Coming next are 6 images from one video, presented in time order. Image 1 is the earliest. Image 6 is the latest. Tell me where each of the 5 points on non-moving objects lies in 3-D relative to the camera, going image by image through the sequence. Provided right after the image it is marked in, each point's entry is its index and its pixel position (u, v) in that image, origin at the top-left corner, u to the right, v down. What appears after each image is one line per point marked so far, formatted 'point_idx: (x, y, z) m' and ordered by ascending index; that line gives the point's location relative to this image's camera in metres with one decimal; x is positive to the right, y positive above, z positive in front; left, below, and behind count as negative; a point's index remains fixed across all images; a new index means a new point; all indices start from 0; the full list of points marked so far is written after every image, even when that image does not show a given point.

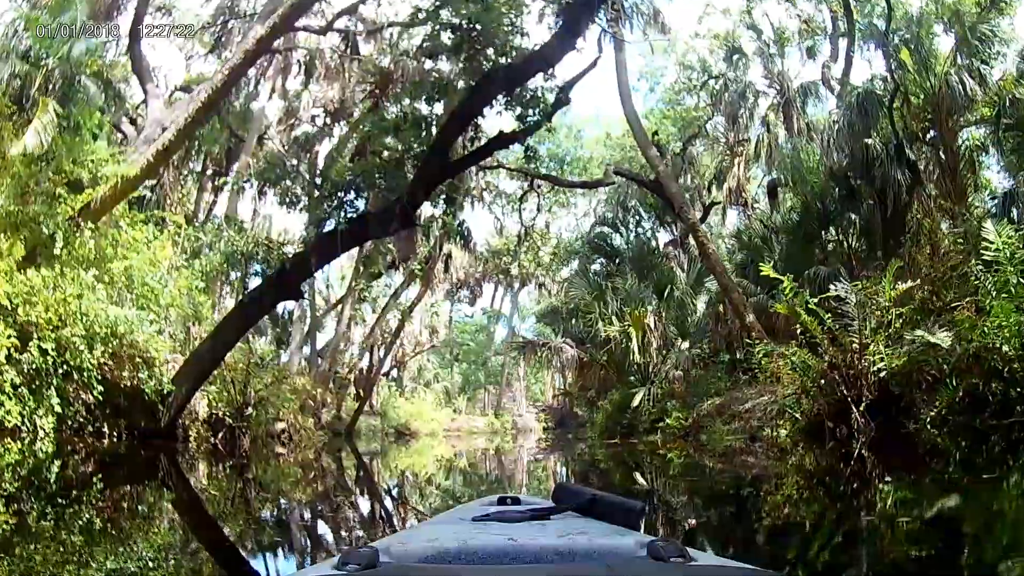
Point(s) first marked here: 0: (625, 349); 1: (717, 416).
0: (+2.1, -1.1, +14.5) m
1: (+3.1, -1.9, +12.1) m
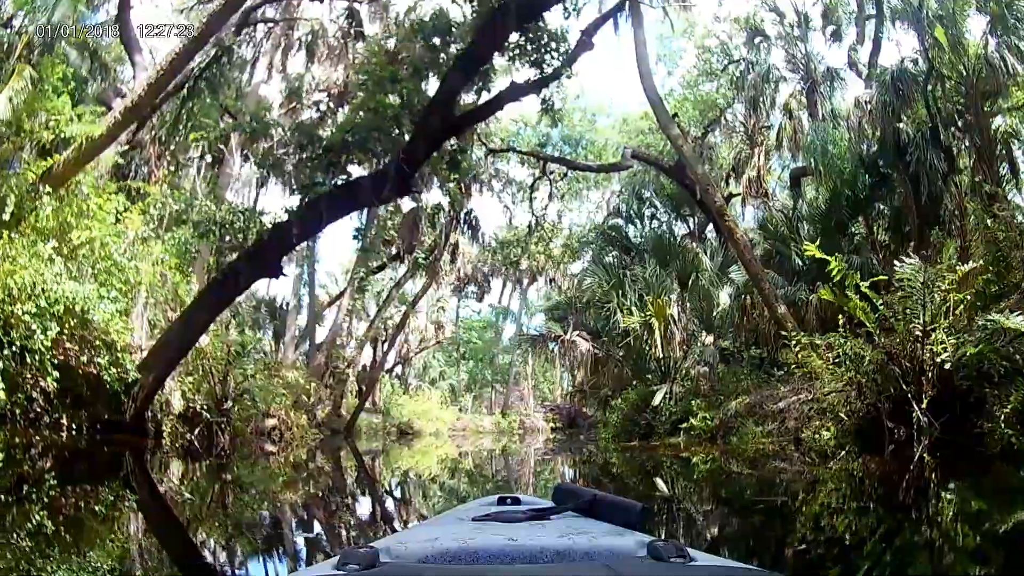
0: (+2.2, -0.9, +13.6) m
1: (+3.2, -1.7, +11.2) m
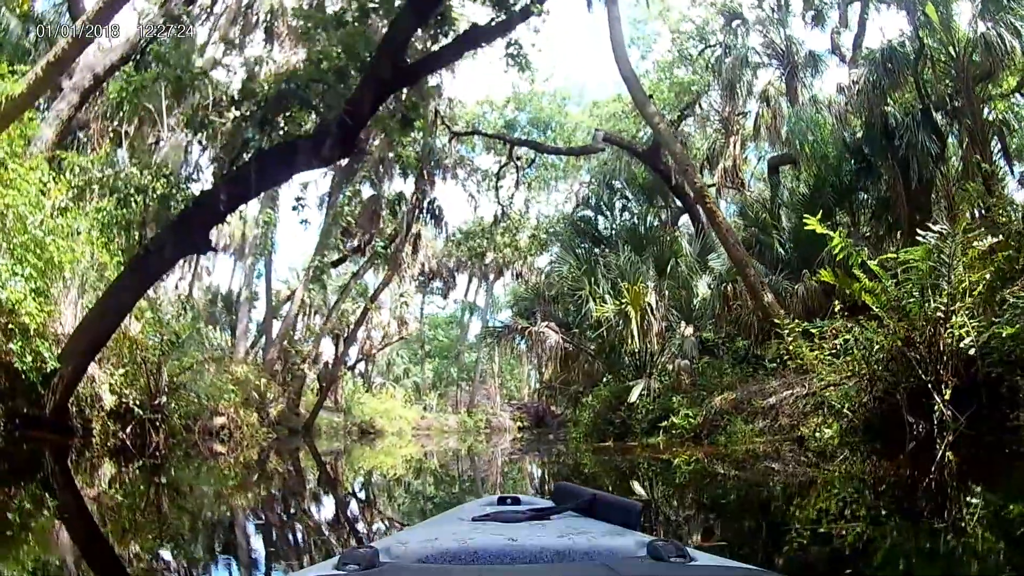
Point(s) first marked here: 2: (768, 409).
0: (+1.7, -0.8, +12.9) m
1: (+2.8, -1.6, +10.5) m
2: (+3.1, -1.4, +9.8) m
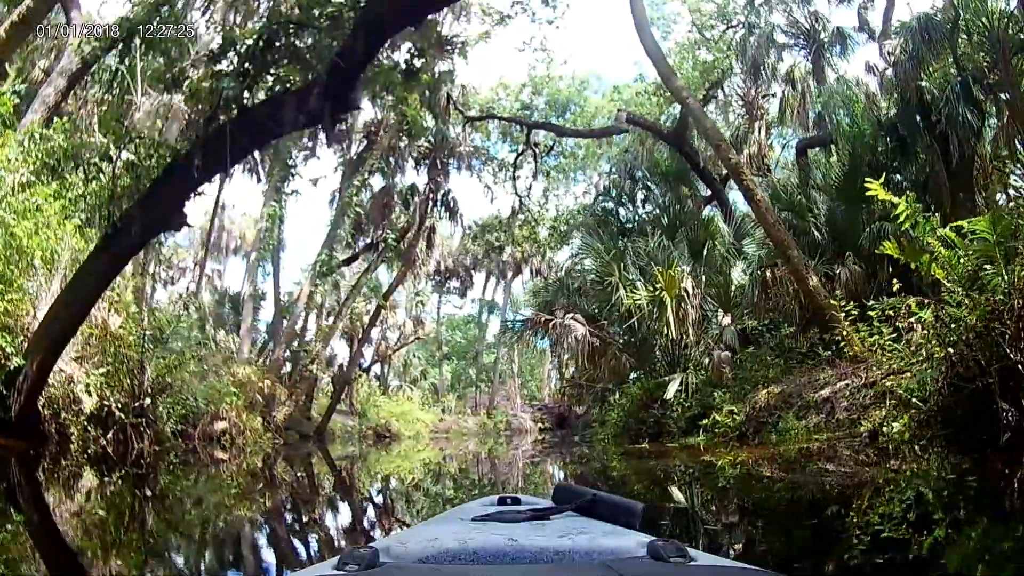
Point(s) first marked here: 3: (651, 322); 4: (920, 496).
0: (+2.0, -0.6, +12.0) m
1: (+3.1, -1.4, +9.6) m
2: (+3.3, -1.3, +8.9) m
3: (+2.0, -0.5, +12.0) m
4: (+3.1, -1.6, +6.3) m
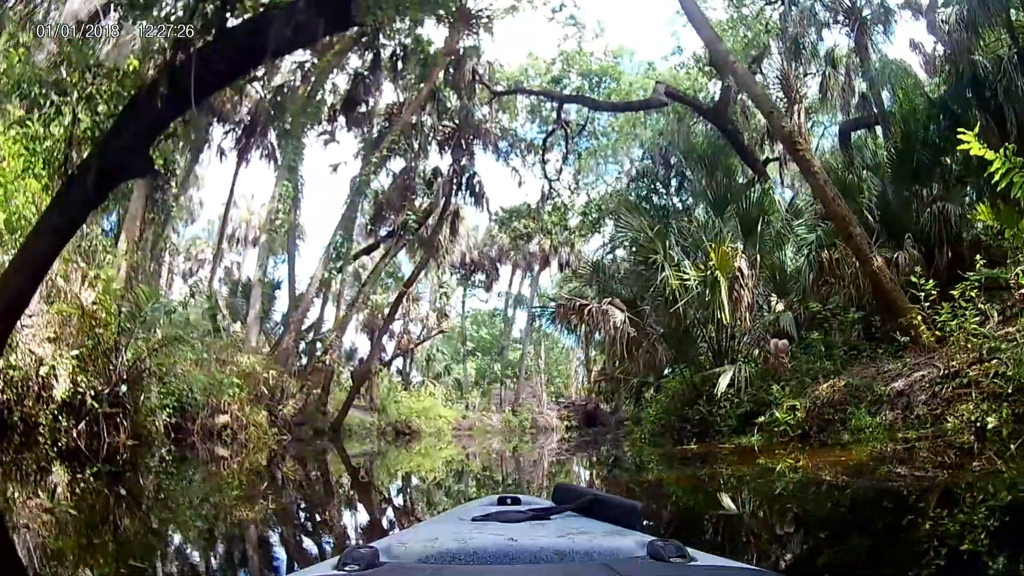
0: (+2.4, -0.4, +11.0) m
1: (+3.4, -1.2, +8.6) m
2: (+3.6, -1.1, +7.9) m
3: (+2.4, -0.3, +11.0) m
4: (+3.3, -1.4, +5.2) m
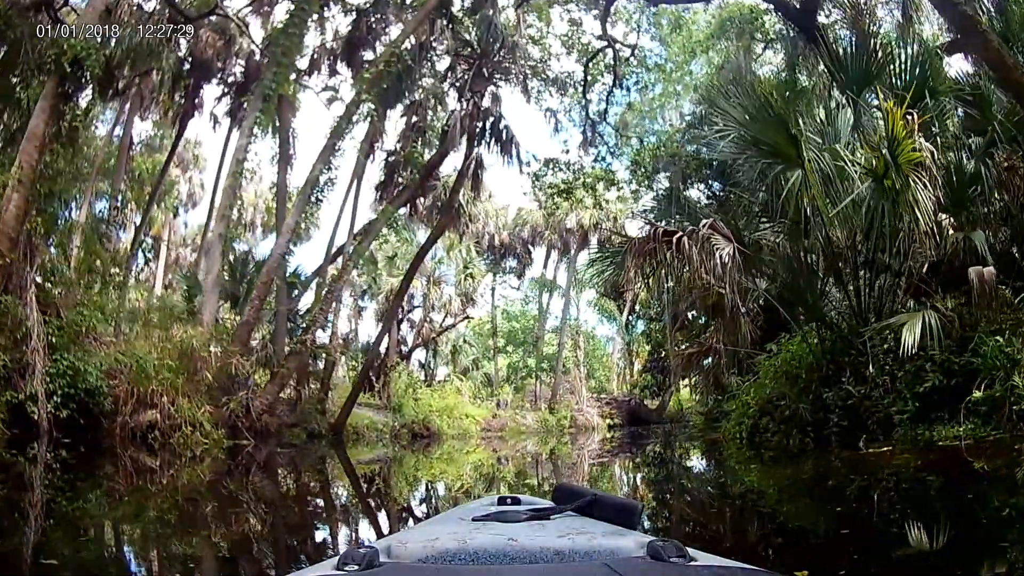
0: (+2.8, +0.1, +8.1) m
1: (+3.7, -0.7, +5.7) m
2: (+3.9, -0.5, +5.0) m
3: (+2.8, +0.2, +8.1) m
4: (+3.5, -0.8, +2.3) m
